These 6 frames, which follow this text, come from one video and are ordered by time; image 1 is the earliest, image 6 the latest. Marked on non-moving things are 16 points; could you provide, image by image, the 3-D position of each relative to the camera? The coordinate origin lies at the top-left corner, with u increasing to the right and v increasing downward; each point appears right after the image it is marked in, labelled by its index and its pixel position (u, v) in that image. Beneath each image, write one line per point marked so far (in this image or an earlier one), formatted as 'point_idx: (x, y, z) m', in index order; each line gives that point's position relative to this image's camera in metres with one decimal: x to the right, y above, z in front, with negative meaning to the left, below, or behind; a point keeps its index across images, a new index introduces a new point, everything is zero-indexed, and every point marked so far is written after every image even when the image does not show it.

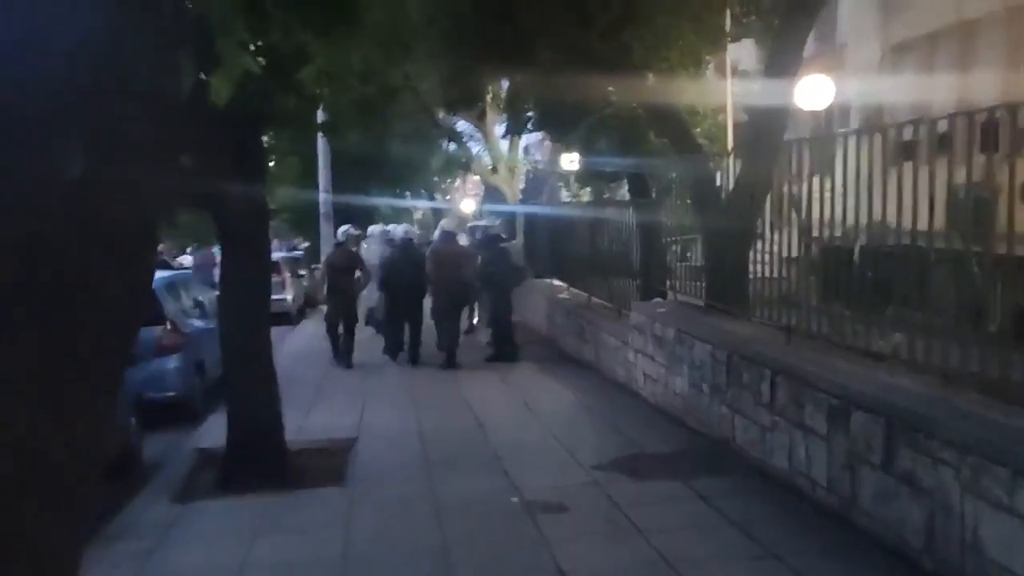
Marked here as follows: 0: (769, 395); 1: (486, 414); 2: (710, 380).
0: (+1.6, -0.7, +7.2) m
1: (-0.2, -1.2, +10.6) m
2: (+1.5, -0.7, +8.5) m
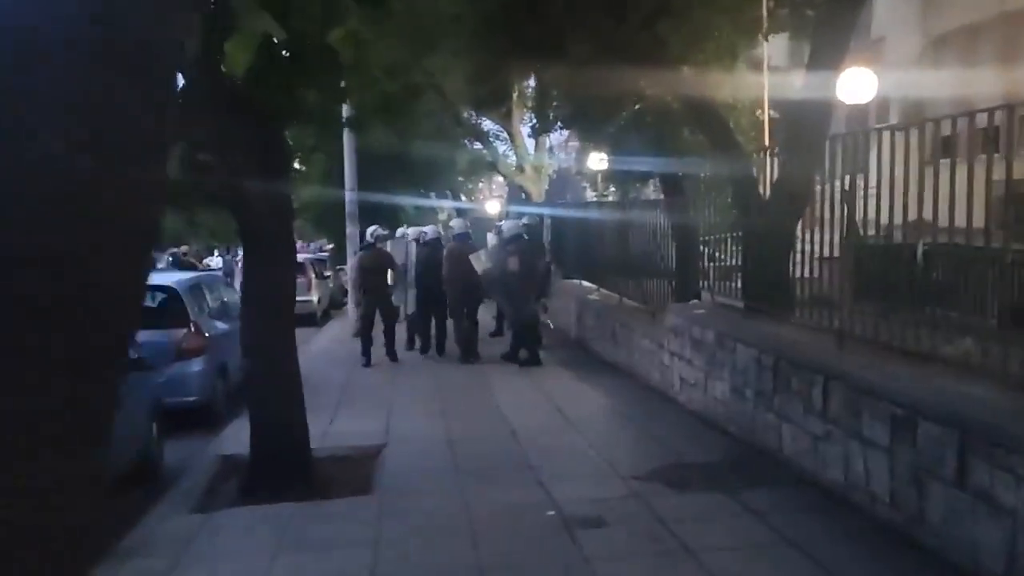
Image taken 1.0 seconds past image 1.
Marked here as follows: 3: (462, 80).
0: (+1.8, -0.7, +6.8) m
1: (0.0, -1.2, +10.2) m
2: (+1.7, -0.7, +8.1) m
3: (-0.7, +2.8, +15.1) m
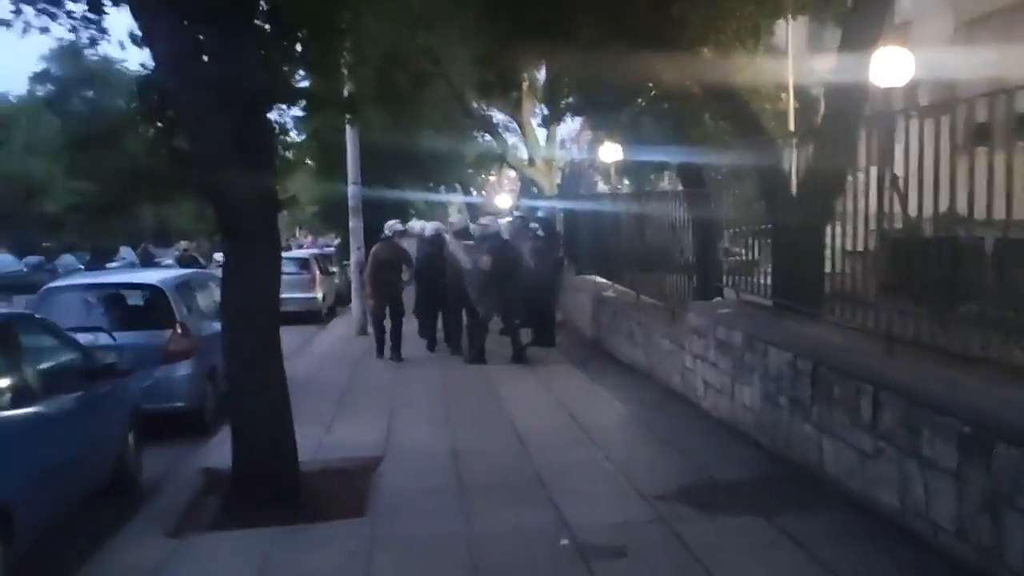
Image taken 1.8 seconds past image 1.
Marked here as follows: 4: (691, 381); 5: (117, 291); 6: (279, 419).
0: (+1.9, -0.7, +6.0) m
1: (+0.1, -1.2, +9.4) m
2: (+1.8, -0.7, +7.3) m
3: (-0.5, +2.8, +14.3) m
4: (+1.6, -0.8, +10.1) m
5: (-3.6, 0.0, +10.3) m
6: (-1.5, -0.9, +7.5) m
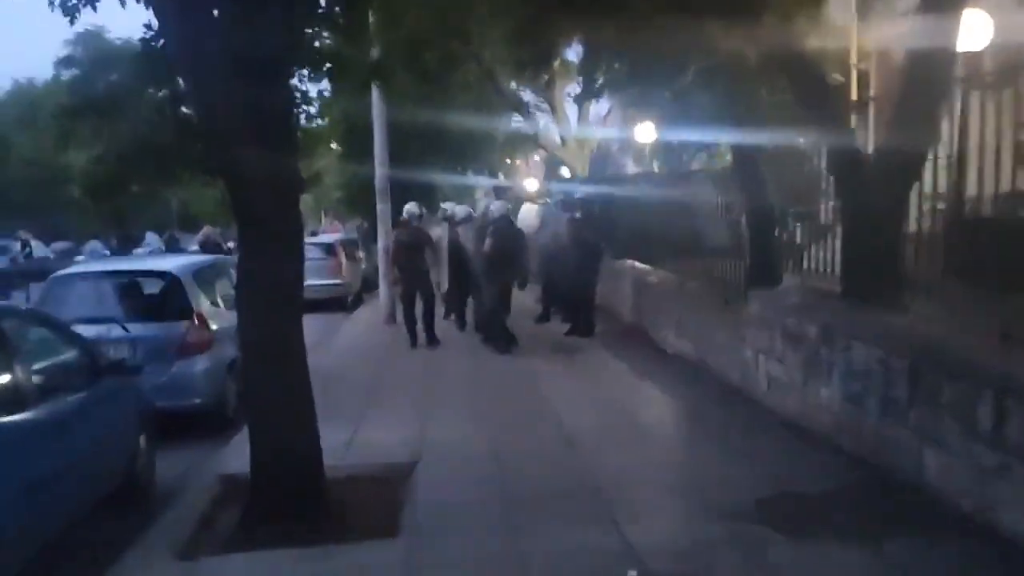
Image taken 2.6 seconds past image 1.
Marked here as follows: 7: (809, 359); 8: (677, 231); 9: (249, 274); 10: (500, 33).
0: (+2.2, -0.6, +5.2) m
1: (+0.5, -1.1, +8.6) m
2: (+2.1, -0.6, +6.4) m
3: (-0.1, +3.0, +13.5) m
4: (+1.9, -0.7, +9.2) m
5: (-3.2, +0.1, +9.6) m
6: (-1.2, -0.8, +6.7) m
7: (+2.0, -0.5, +7.7) m
8: (+2.1, +0.8, +15.1) m
9: (-1.5, +0.1, +6.5) m
10: (-0.1, +3.0, +13.6) m
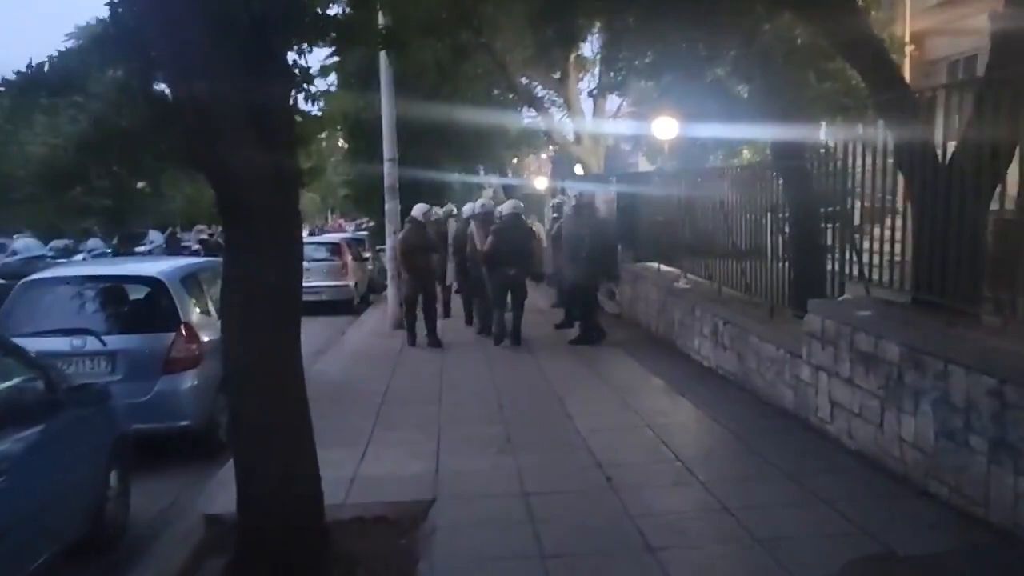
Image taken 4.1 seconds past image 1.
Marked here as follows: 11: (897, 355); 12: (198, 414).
0: (+2.3, -0.7, +4.1) m
1: (+0.7, -1.1, +7.6) m
2: (+2.2, -0.7, +5.4) m
3: (+0.1, +2.9, +12.4) m
4: (+2.1, -0.8, +8.2) m
5: (-3.0, 0.0, +8.6) m
6: (-1.0, -0.9, +5.6) m
7: (+2.2, -0.6, +6.7) m
8: (+2.3, +0.7, +14.0) m
9: (-1.3, 0.0, +5.5) m
10: (+0.1, +3.0, +12.5) m
11: (+2.2, -0.4, +6.6) m
12: (-2.3, -0.9, +8.4) m
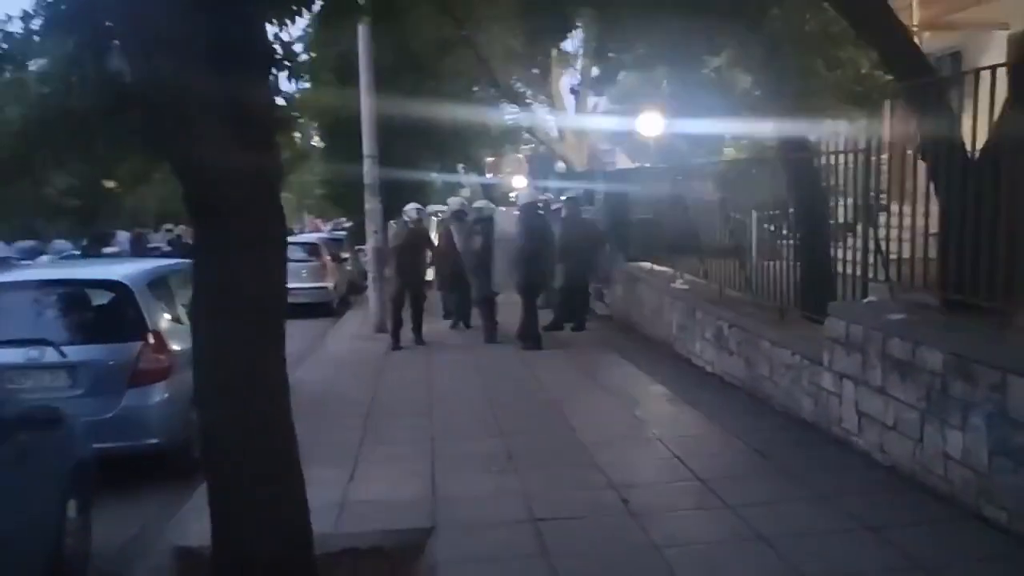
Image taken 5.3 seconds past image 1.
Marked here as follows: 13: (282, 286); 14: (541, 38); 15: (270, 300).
0: (+2.4, -0.7, +3.5) m
1: (+0.7, -1.1, +6.9) m
2: (+2.3, -0.7, +4.8) m
3: (0.0, +2.9, +11.8) m
4: (+2.1, -0.8, +7.6) m
5: (-3.0, 0.0, +7.8) m
6: (-1.0, -0.9, +5.0) m
7: (+2.2, -0.6, +6.1) m
8: (+2.1, +0.7, +13.4) m
9: (-1.3, 0.0, +4.8) m
10: (0.0, +2.9, +11.8) m
11: (+2.2, -0.4, +6.0) m
12: (-2.3, -1.0, +7.7) m
13: (-1.0, 0.0, +4.9) m
14: (+0.3, +2.5, +11.4) m
15: (-1.0, 0.0, +4.8) m
